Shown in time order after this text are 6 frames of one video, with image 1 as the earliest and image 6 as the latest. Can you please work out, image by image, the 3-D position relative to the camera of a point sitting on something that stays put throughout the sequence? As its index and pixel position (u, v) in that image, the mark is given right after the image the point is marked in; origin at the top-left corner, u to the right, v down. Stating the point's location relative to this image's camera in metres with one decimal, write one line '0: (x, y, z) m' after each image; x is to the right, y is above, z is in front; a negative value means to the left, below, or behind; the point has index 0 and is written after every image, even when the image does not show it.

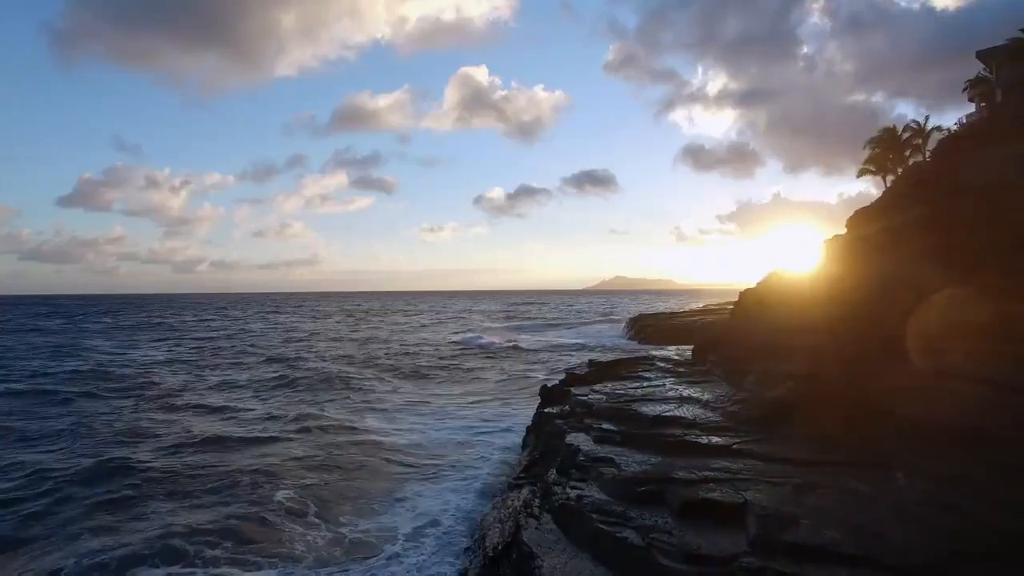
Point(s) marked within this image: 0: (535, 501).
0: (+0.3, -2.5, +6.4) m
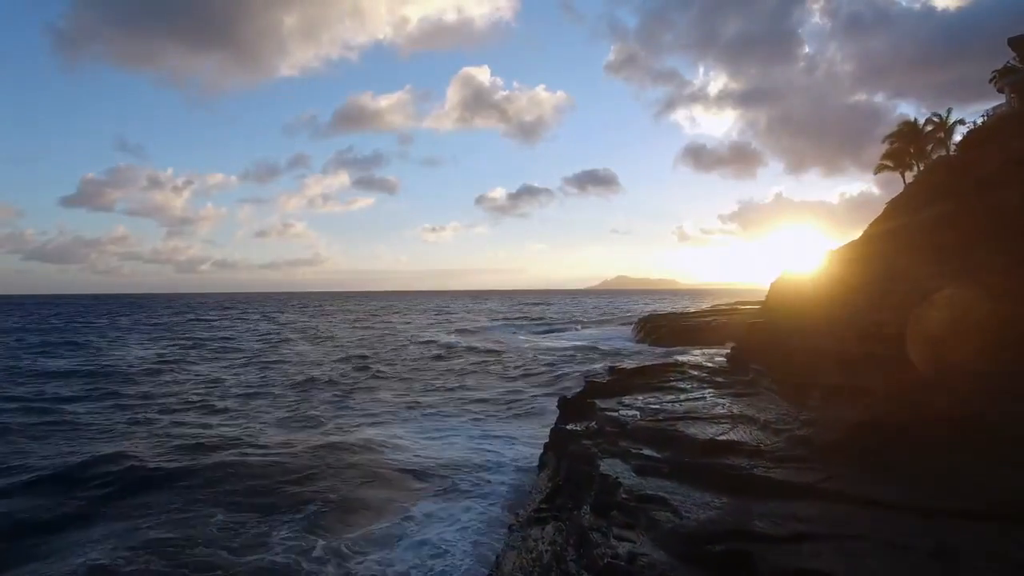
0: (+0.5, -2.4, +5.4) m
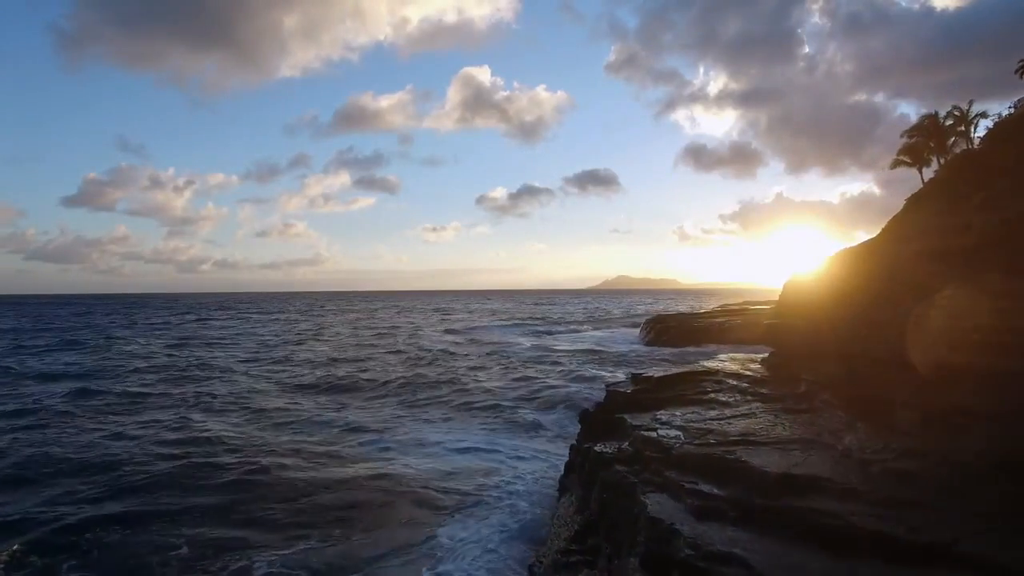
0: (+1.7, -2.5, +7.0) m
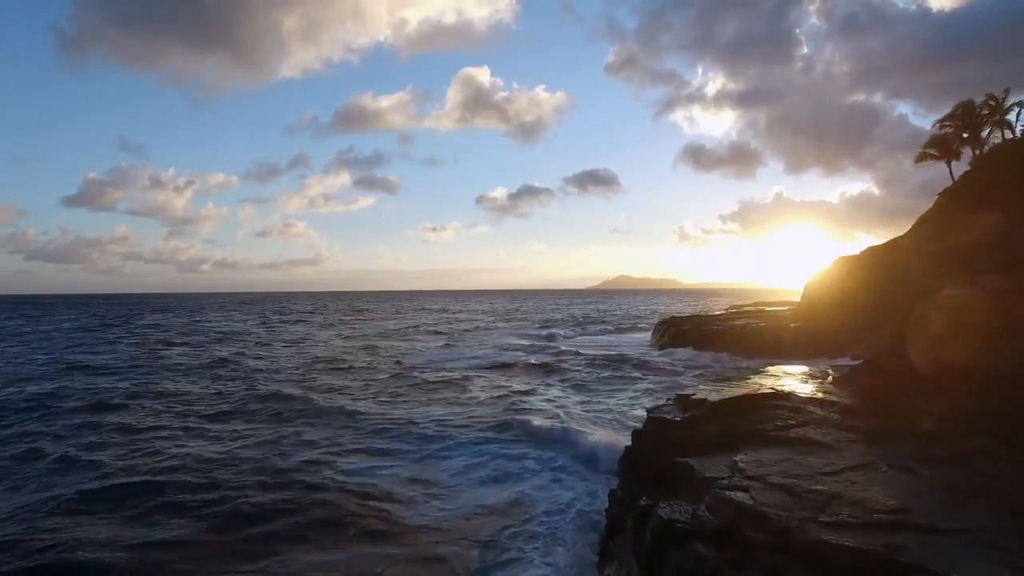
0: (+2.2, -2.6, +6.5) m
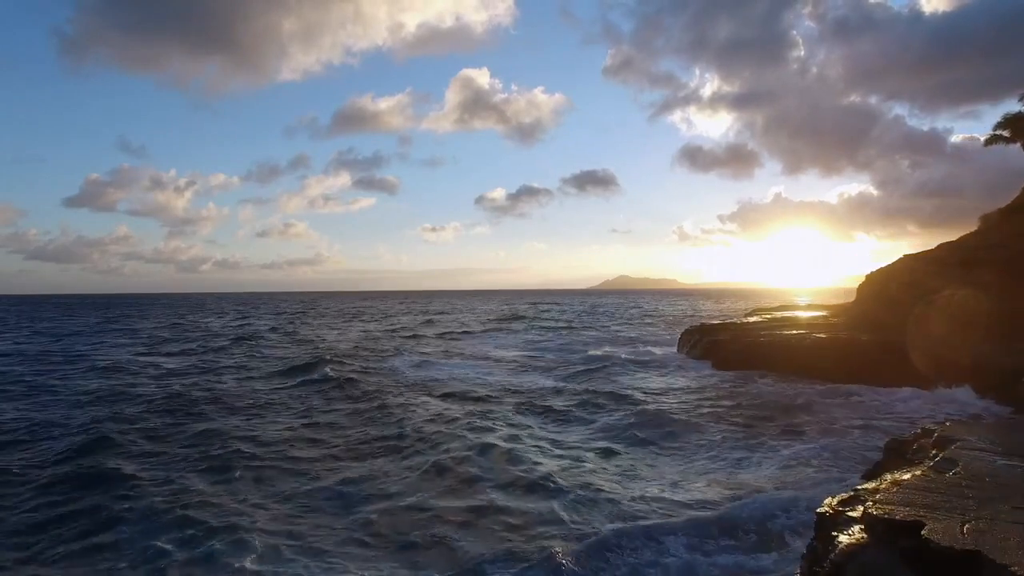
0: (+2.1, -2.8, +7.9) m
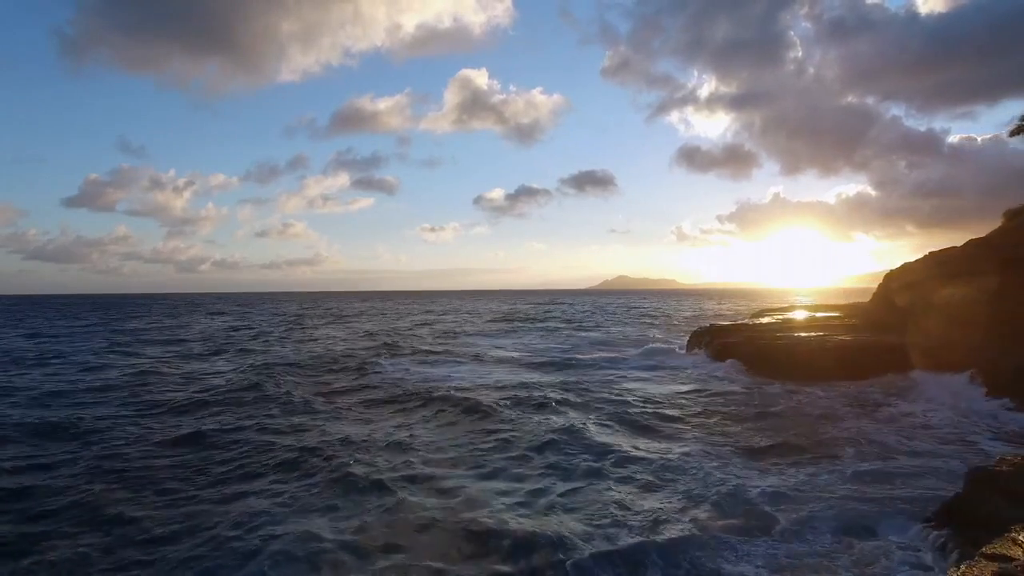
0: (+0.8, -3.1, +8.0) m
